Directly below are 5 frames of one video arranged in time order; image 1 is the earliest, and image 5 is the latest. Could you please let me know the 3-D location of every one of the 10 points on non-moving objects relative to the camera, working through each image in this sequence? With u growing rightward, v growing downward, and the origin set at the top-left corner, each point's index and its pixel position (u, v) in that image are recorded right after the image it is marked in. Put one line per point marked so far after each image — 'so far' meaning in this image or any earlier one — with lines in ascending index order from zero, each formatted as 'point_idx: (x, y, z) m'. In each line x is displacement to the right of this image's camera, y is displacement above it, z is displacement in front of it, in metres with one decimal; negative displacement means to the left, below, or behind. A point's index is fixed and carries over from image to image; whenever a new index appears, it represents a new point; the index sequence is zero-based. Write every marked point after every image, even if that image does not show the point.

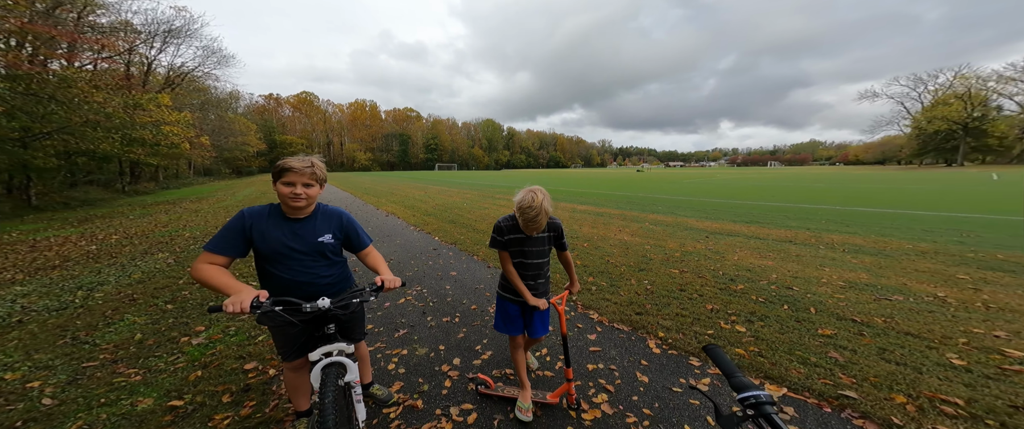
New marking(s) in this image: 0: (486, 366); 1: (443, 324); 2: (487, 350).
0: (-0.2, -1.4, +2.8) m
1: (-0.8, -1.3, +3.6) m
2: (-0.2, -1.3, +3.0) m
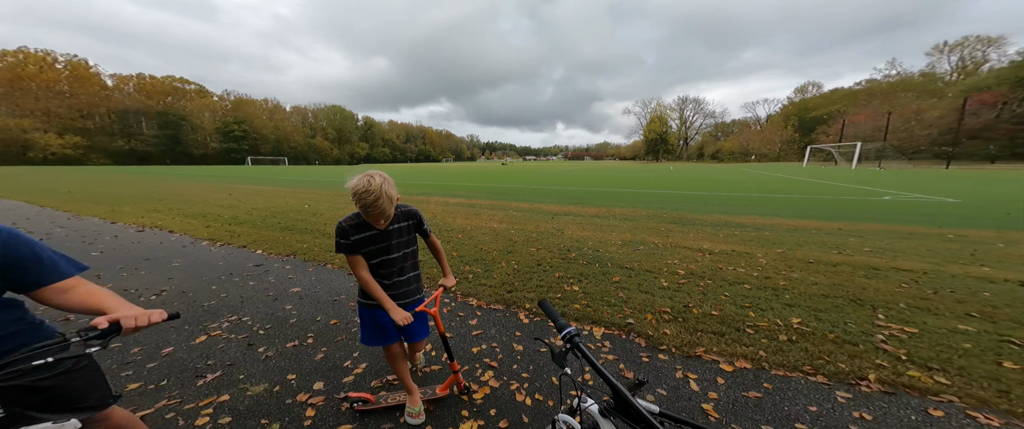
0: (-1.2, -1.4, +2.5) m
1: (-2.1, -1.3, +3.0) m
2: (-1.3, -1.3, +2.8) m
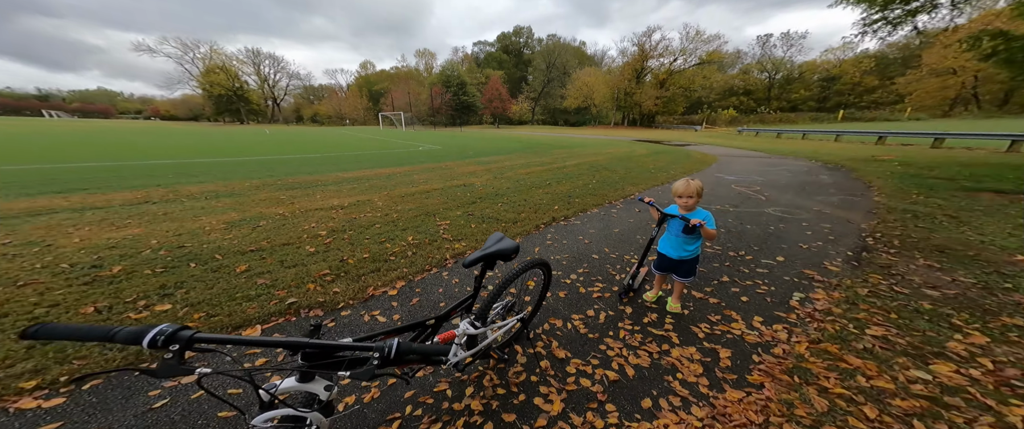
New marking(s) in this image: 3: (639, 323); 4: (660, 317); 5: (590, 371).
0: (-3.4, -1.9, +2.0) m
1: (-4.4, -2.2, +2.2) m
2: (-3.6, -1.9, +2.2) m
3: (+1.3, -1.1, +3.1) m
4: (+1.5, -1.1, +3.2) m
5: (+0.6, -1.3, +2.5) m
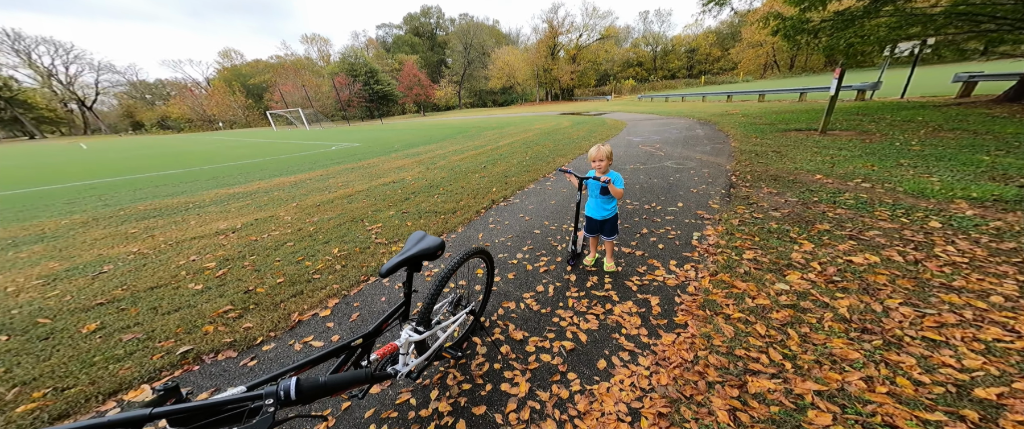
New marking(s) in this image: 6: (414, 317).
0: (-3.3, -2.4, +1.3) m
1: (-4.2, -2.8, +1.2) m
2: (-3.5, -2.4, +1.4) m
3: (+0.8, -0.8, +3.4) m
4: (+1.0, -0.7, +3.5) m
5: (+0.3, -1.1, +2.6) m
6: (-1.0, -1.0, +3.1) m
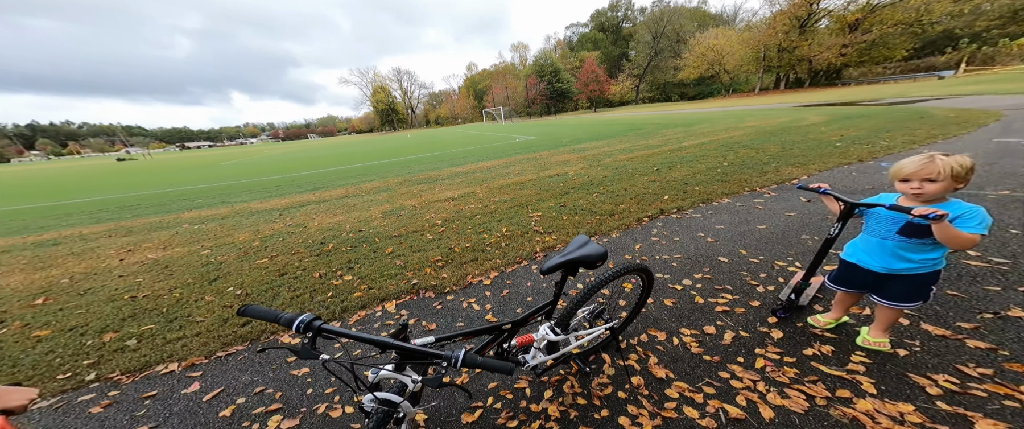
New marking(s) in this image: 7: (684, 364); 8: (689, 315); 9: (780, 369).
0: (-2.6, -1.8, +3.3) m
1: (-3.4, -2.0, +3.9) m
2: (-2.7, -1.8, +3.6) m
3: (+2.1, -1.1, +2.4) m
4: (+2.4, -1.0, +2.3) m
5: (+1.3, -1.2, +2.1) m
6: (+0.5, -0.9, +3.3) m
7: (+1.3, -1.1, +2.4) m
8: (+1.7, -0.9, +2.9) m
9: (+1.9, -1.1, +2.3) m
